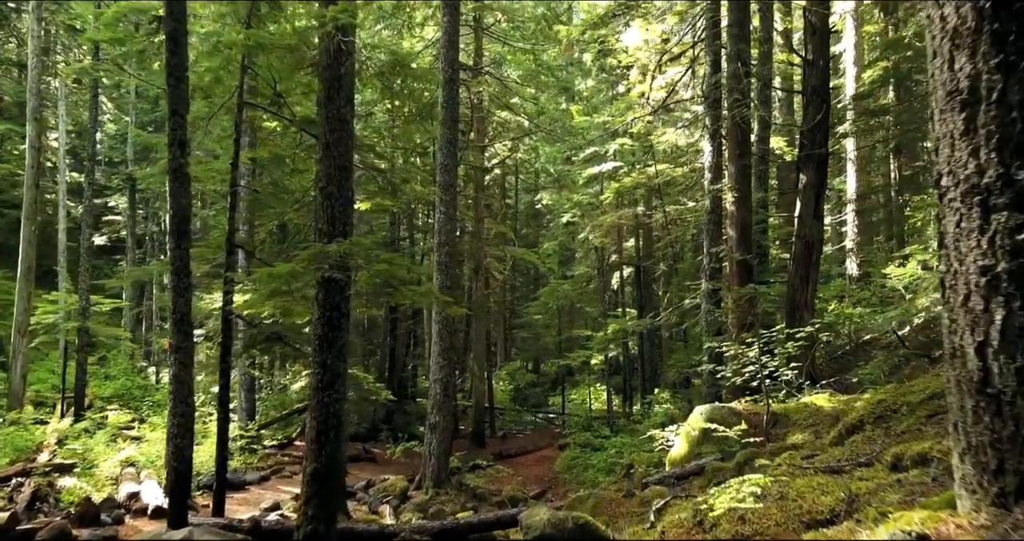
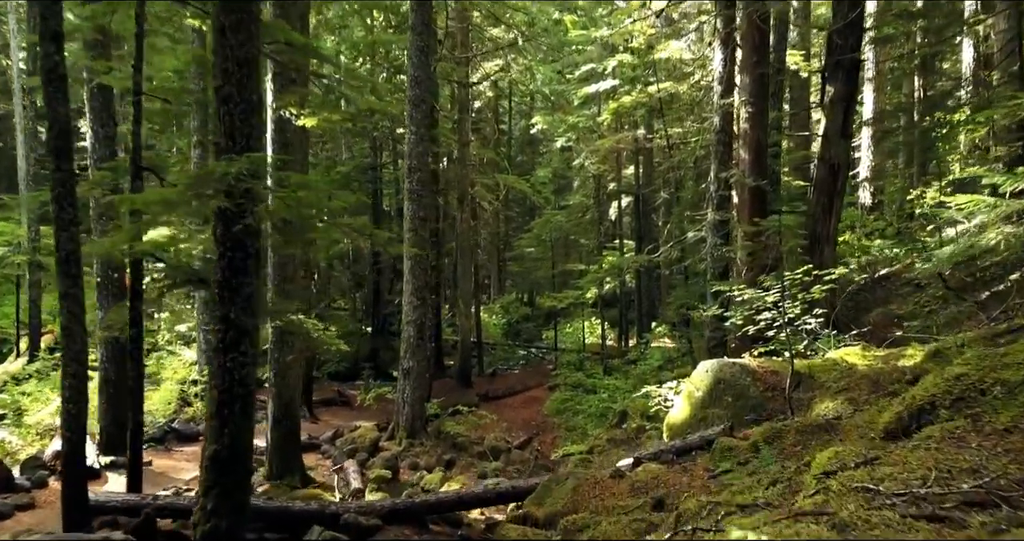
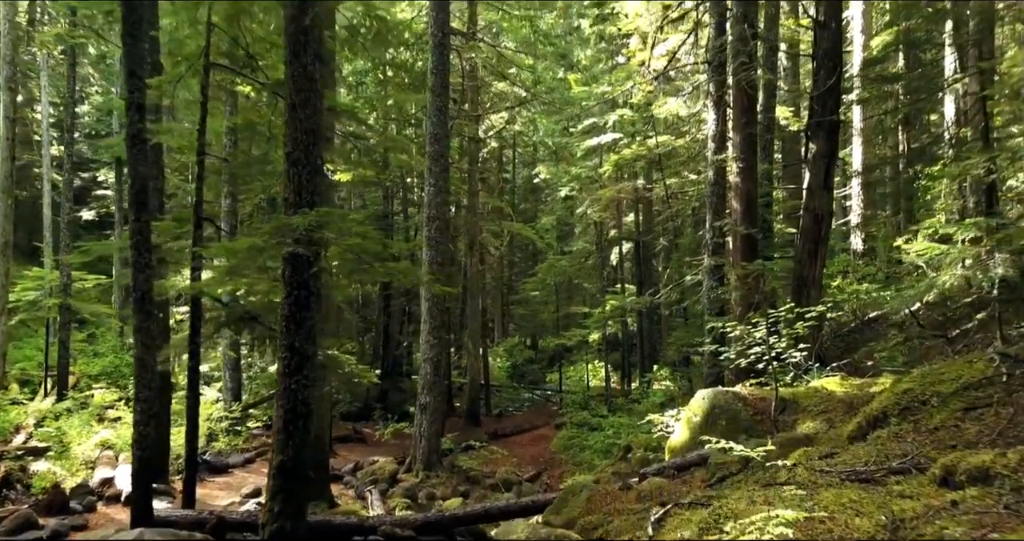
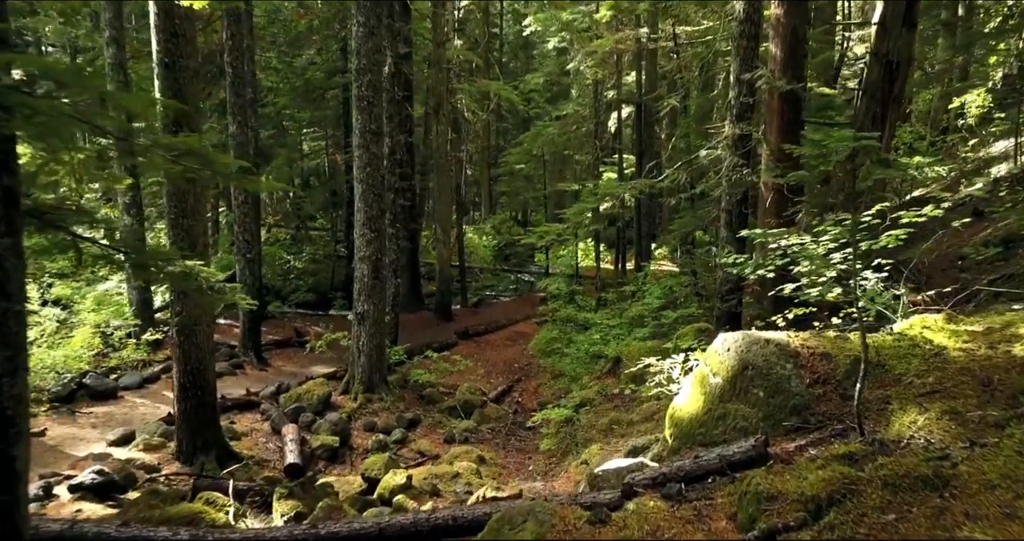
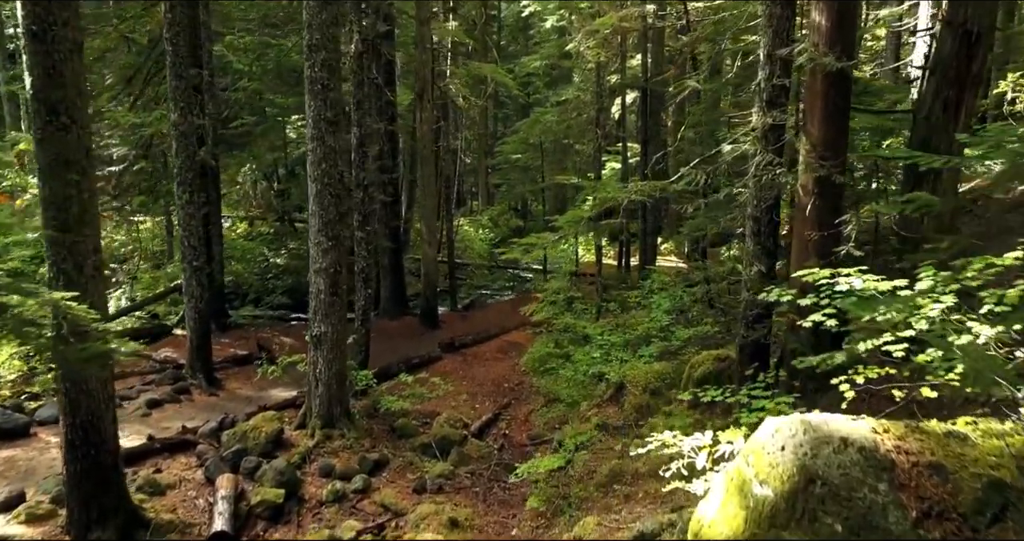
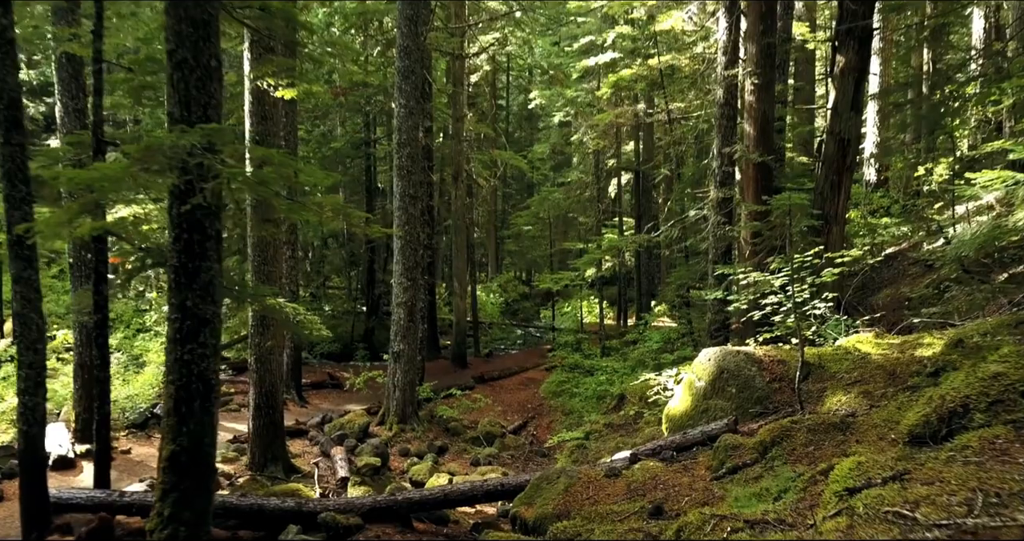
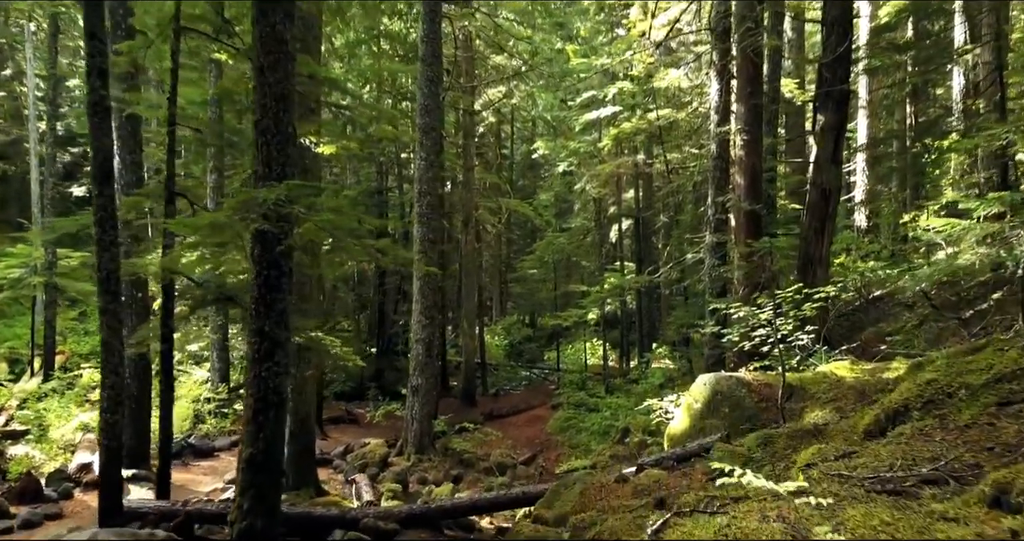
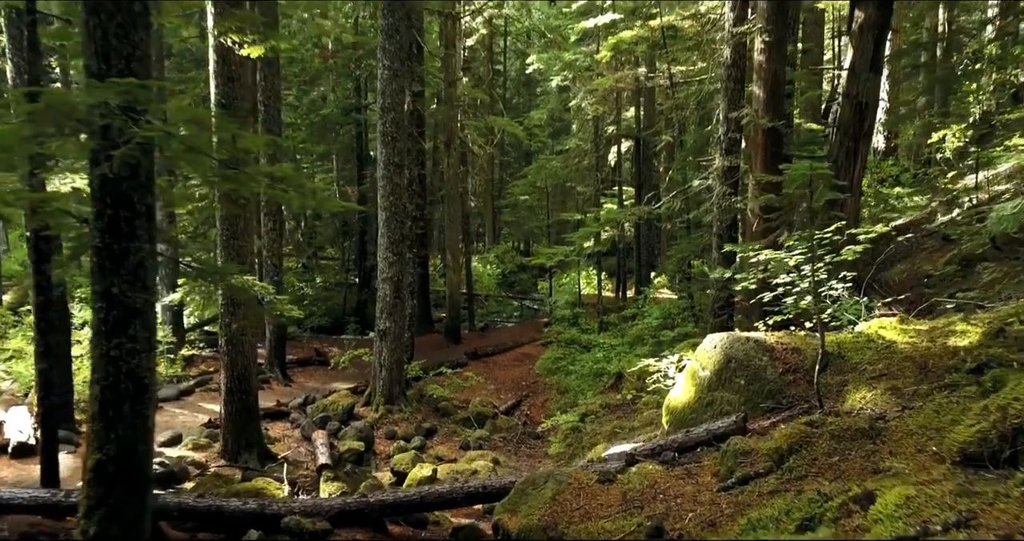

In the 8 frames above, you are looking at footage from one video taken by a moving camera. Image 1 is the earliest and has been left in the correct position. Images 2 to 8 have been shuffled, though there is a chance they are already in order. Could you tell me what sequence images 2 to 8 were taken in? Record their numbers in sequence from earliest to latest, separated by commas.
3, 7, 2, 6, 8, 4, 5
